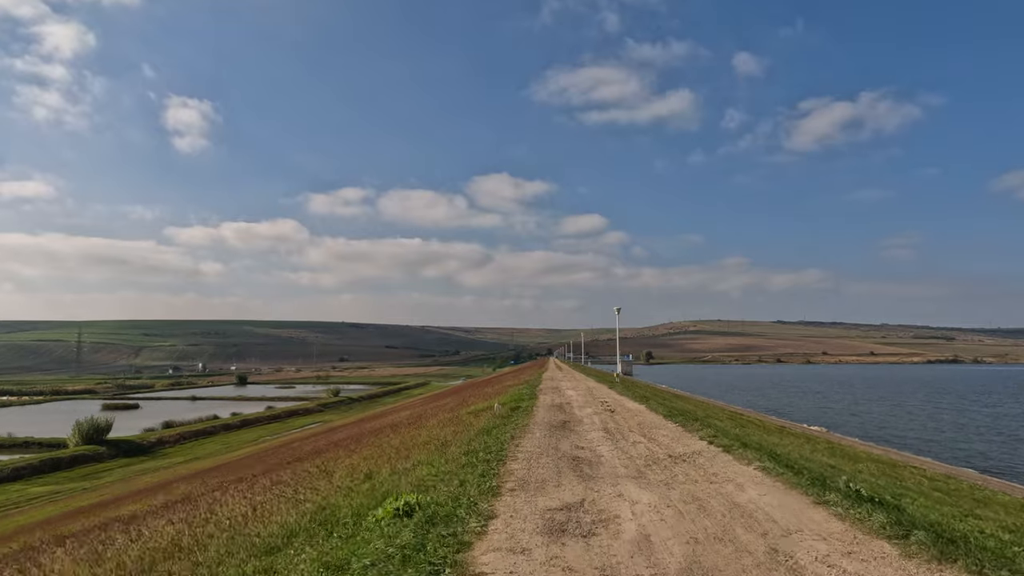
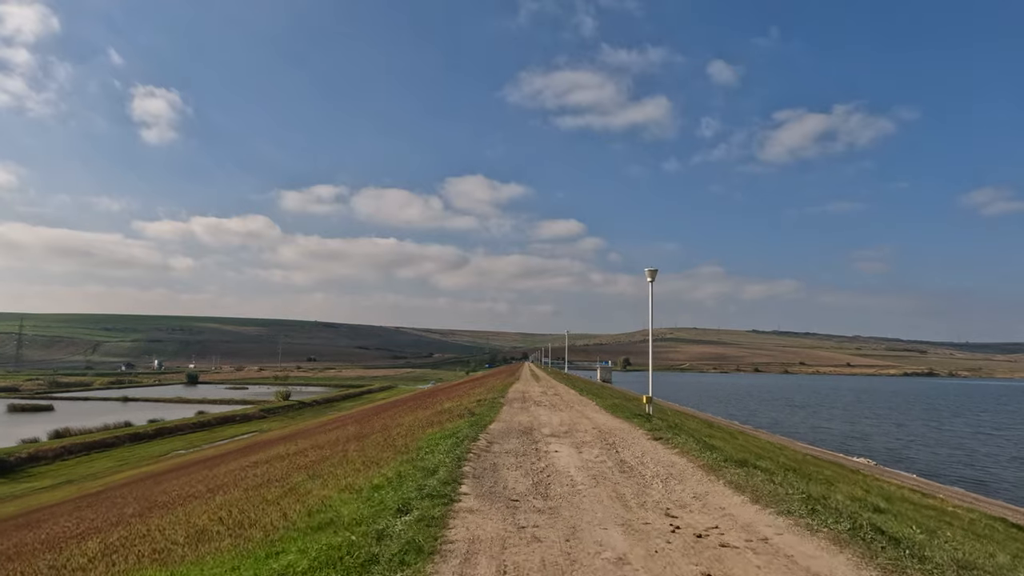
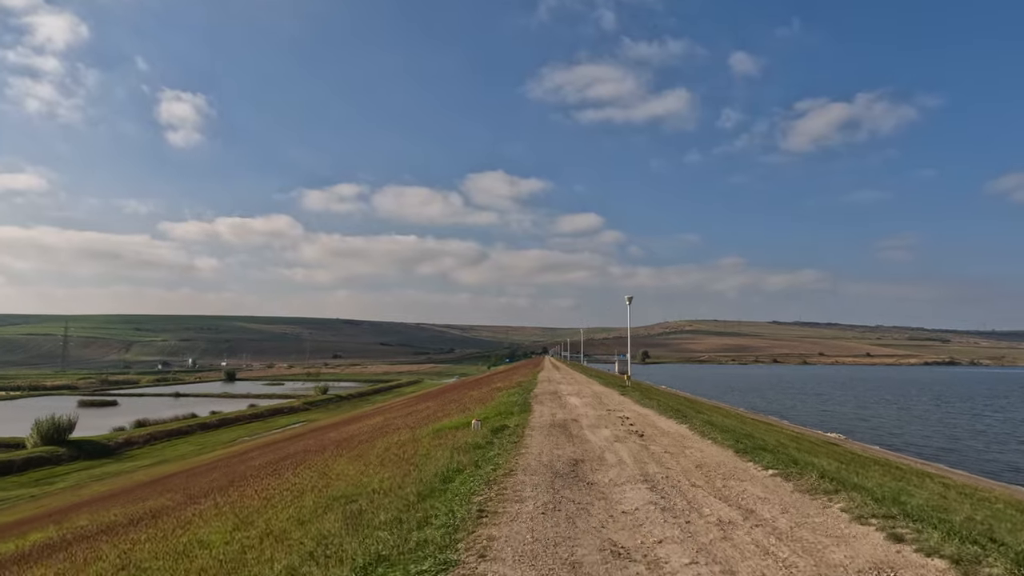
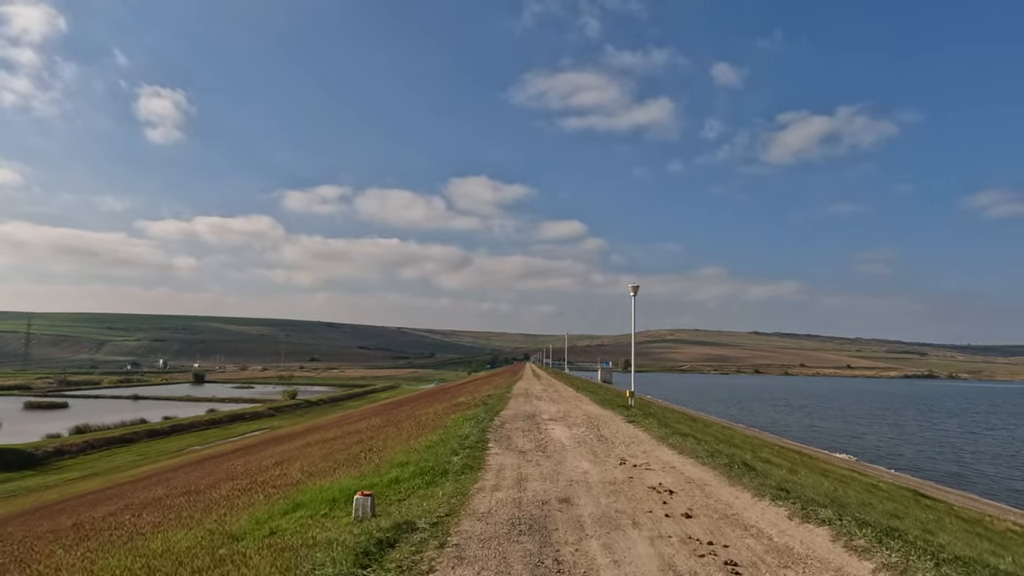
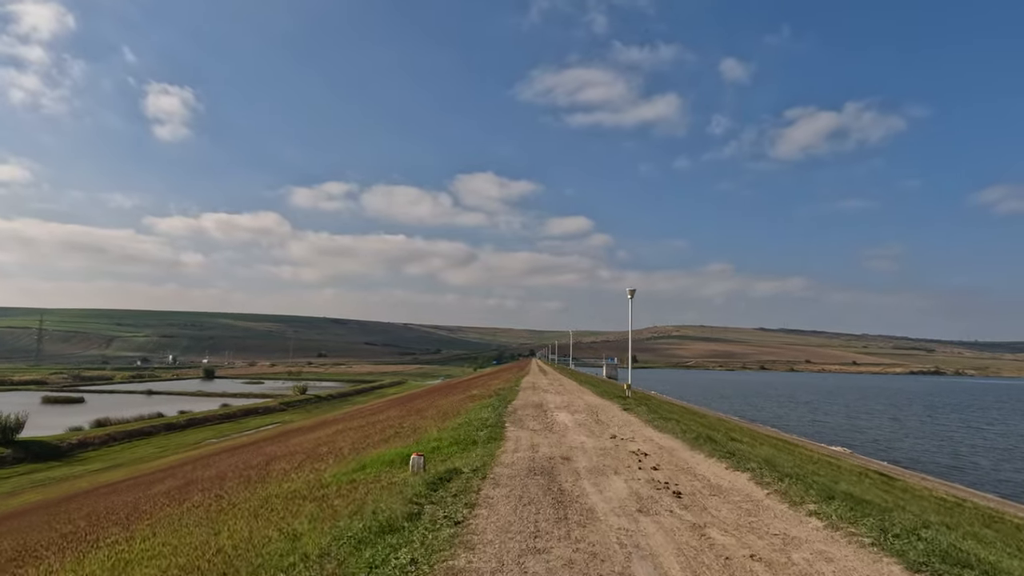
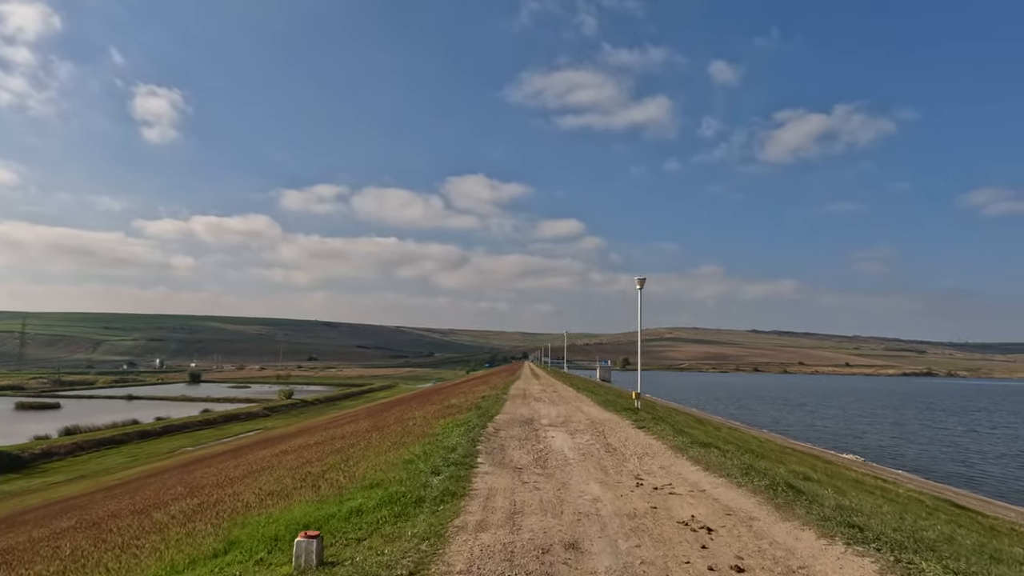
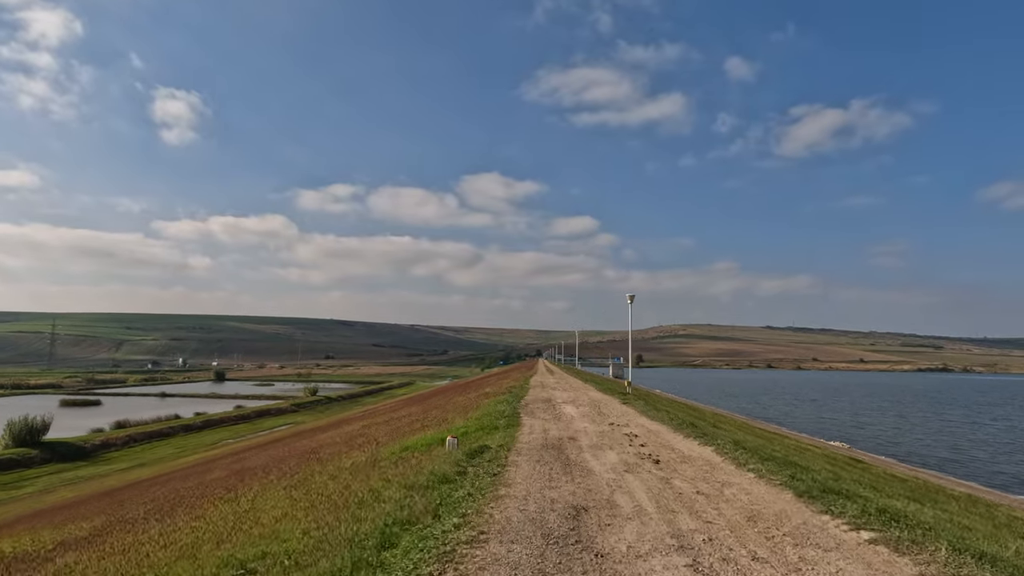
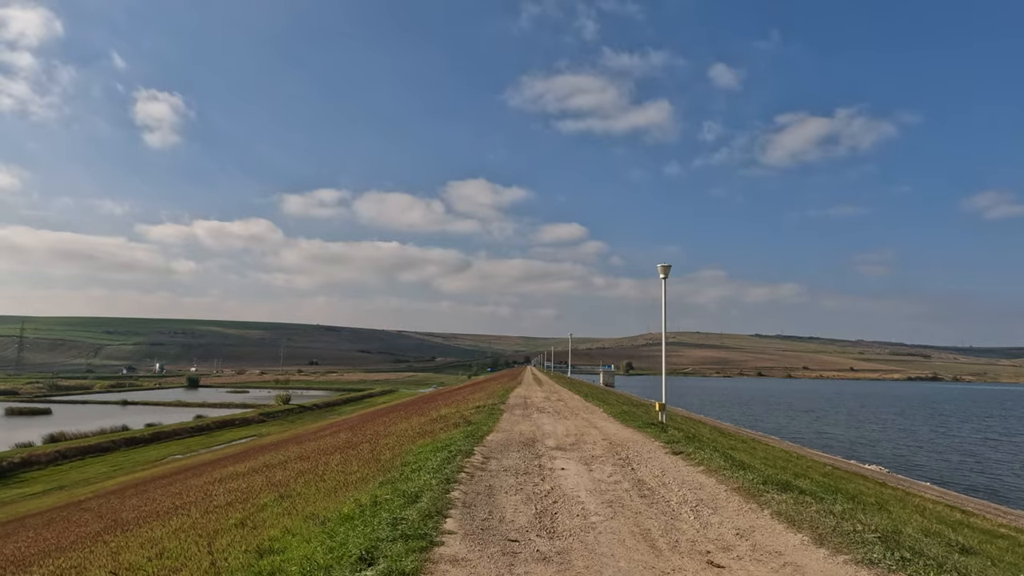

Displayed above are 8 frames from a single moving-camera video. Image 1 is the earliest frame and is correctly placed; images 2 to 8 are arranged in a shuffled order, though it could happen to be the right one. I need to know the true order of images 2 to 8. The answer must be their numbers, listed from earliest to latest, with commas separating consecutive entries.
3, 7, 5, 4, 6, 2, 8
